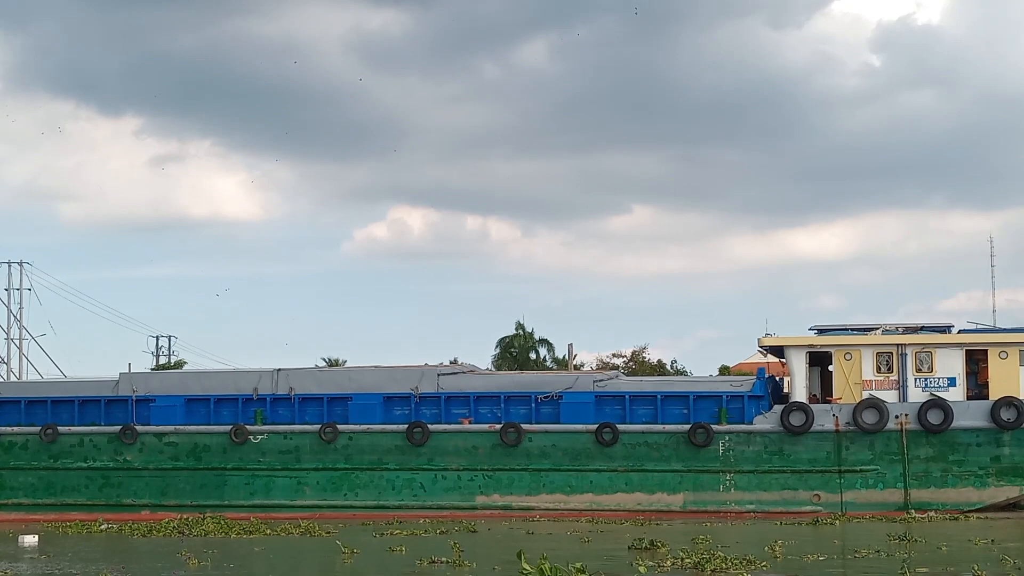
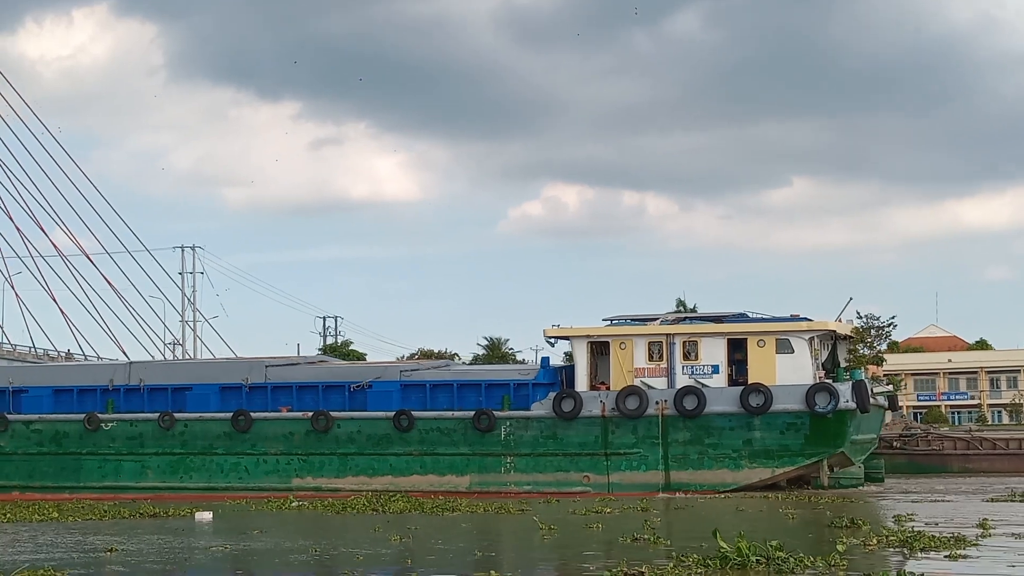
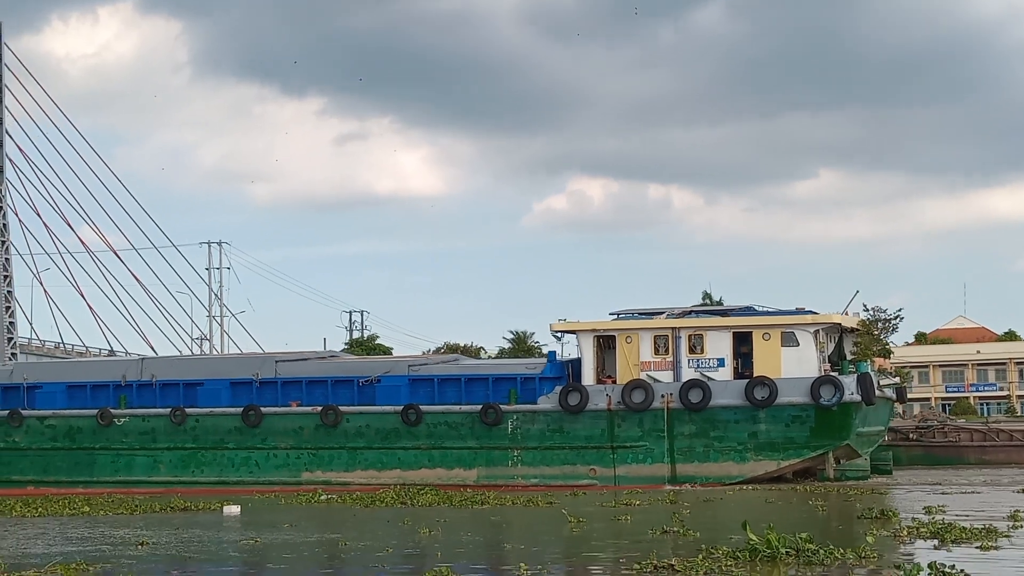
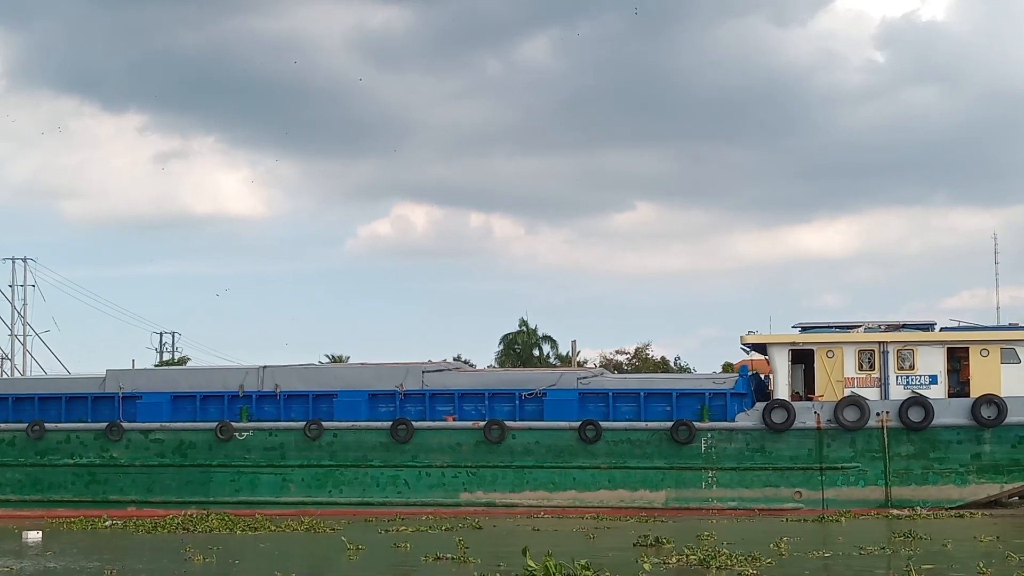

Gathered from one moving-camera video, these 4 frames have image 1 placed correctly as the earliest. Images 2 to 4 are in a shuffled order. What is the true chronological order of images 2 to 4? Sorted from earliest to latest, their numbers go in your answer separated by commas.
4, 2, 3
